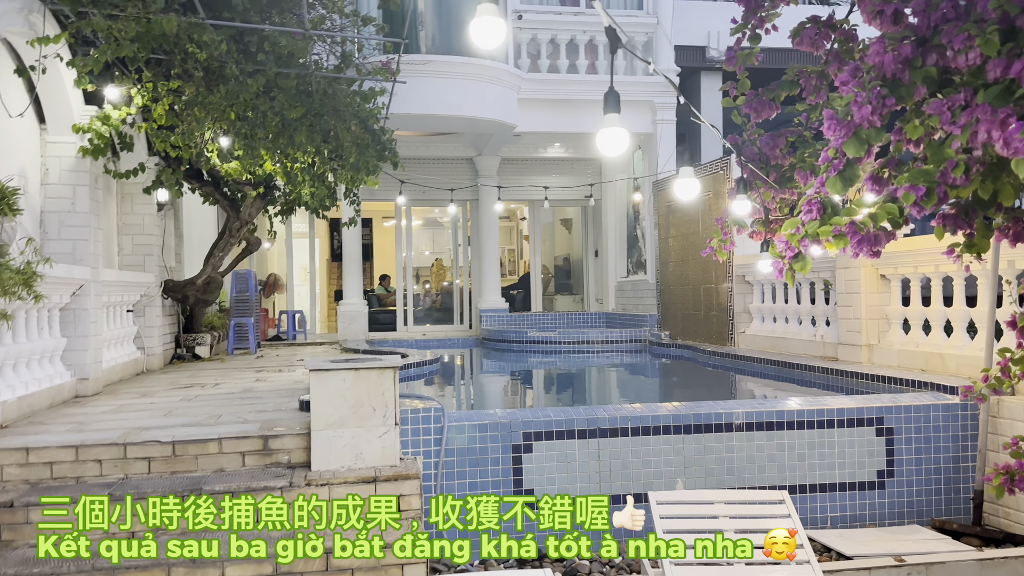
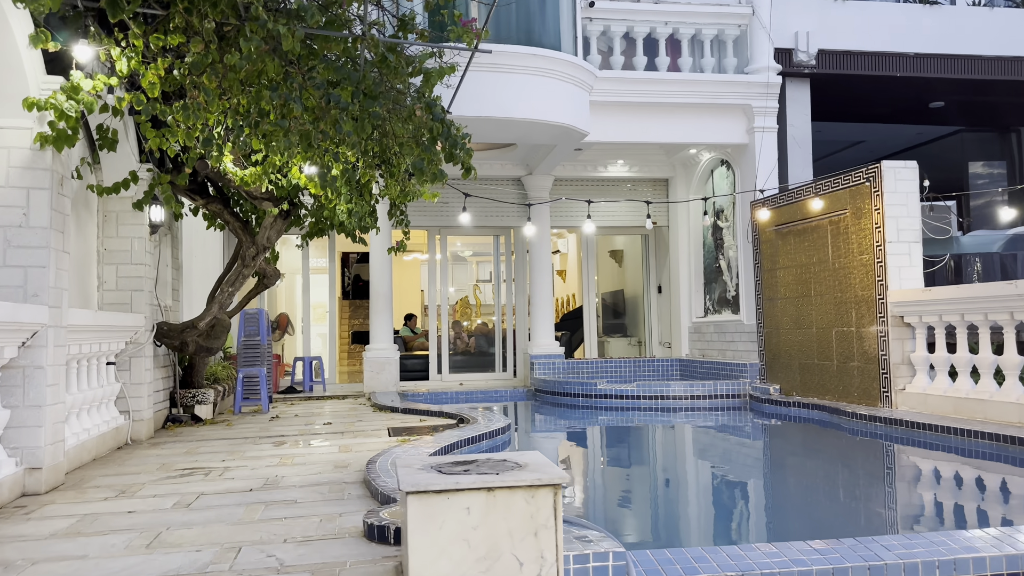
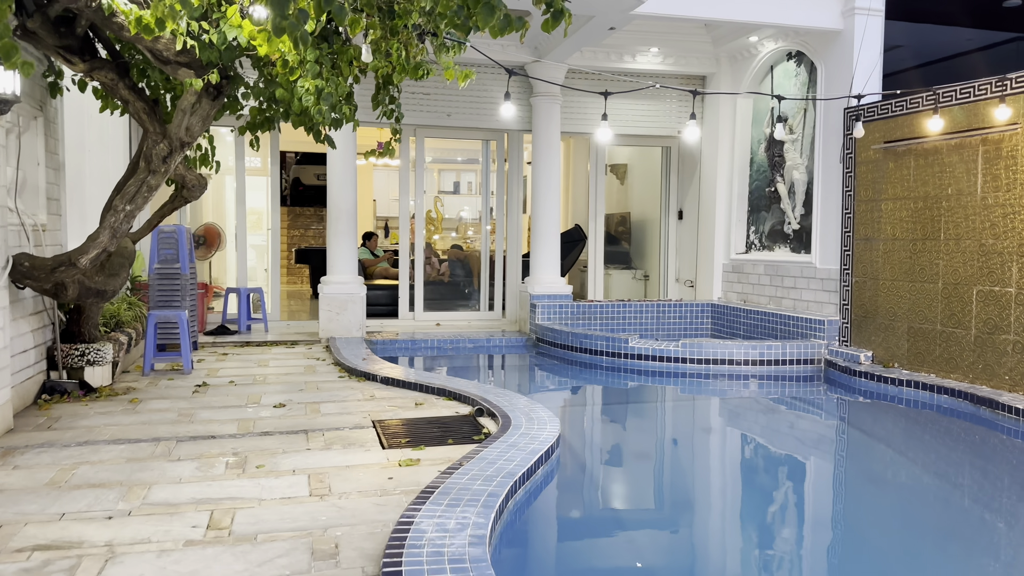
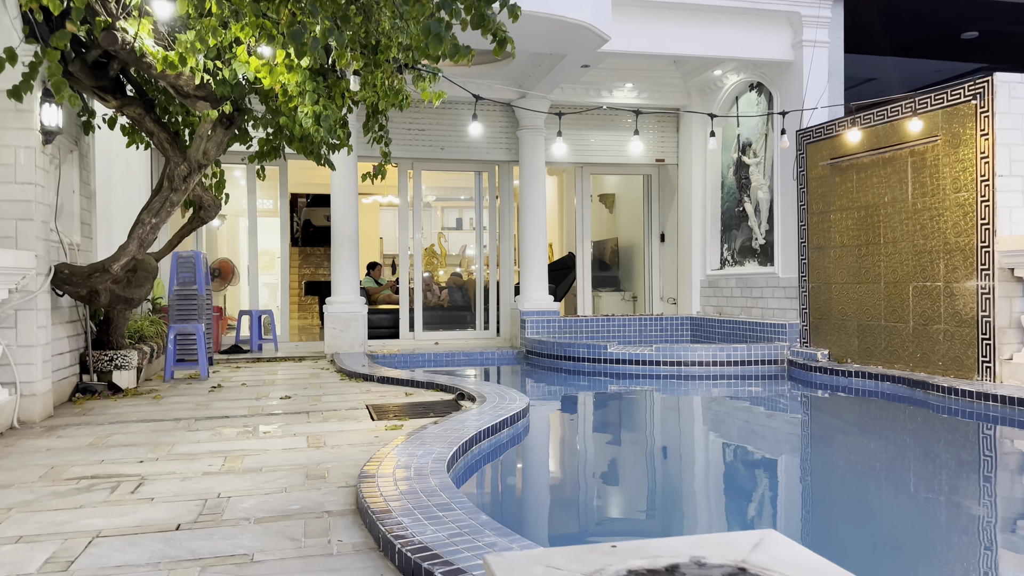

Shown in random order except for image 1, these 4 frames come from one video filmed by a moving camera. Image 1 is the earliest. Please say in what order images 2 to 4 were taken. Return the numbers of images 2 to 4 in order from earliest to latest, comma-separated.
2, 4, 3
